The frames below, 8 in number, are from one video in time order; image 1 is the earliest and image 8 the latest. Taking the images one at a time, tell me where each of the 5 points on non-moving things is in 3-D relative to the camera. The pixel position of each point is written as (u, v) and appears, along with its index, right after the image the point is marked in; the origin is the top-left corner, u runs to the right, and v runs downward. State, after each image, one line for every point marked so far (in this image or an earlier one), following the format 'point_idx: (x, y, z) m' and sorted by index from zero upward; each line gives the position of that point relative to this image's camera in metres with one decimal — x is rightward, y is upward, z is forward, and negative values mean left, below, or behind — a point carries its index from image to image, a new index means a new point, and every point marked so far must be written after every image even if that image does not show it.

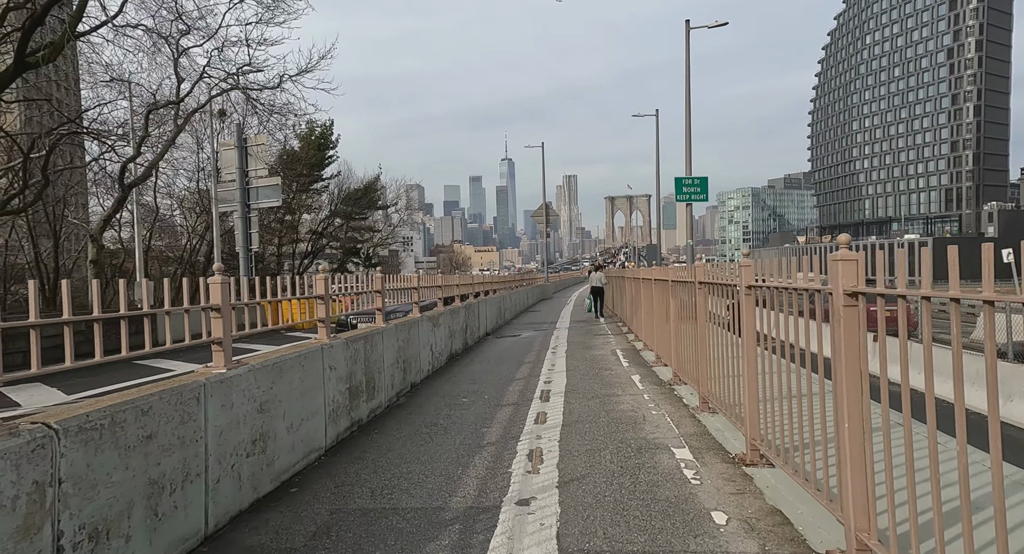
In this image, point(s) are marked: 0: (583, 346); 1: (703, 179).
0: (+1.2, -1.3, +12.2) m
1: (+3.6, +1.9, +14.0) m
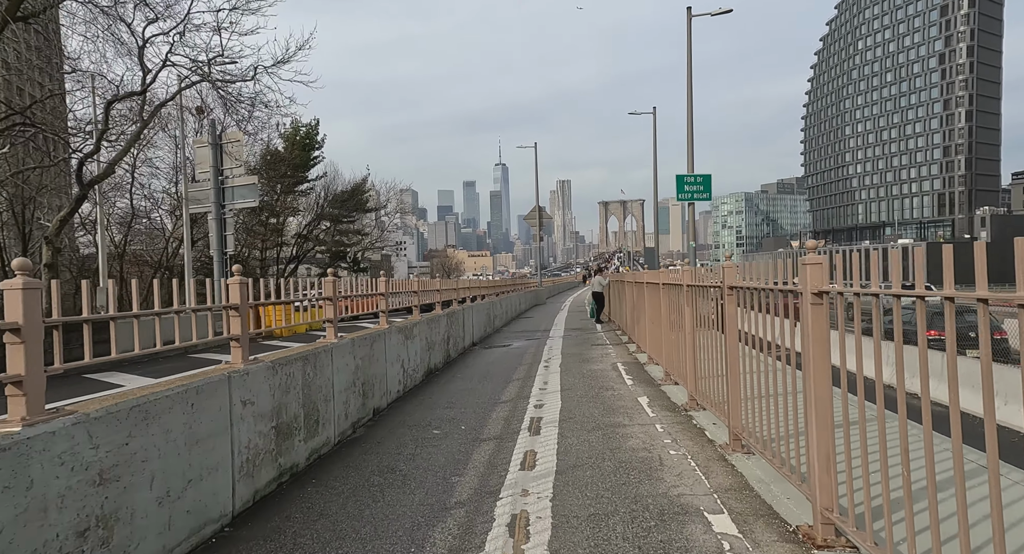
0: (+1.0, -1.3, +11.4) m
1: (+3.4, +1.8, +13.1) m
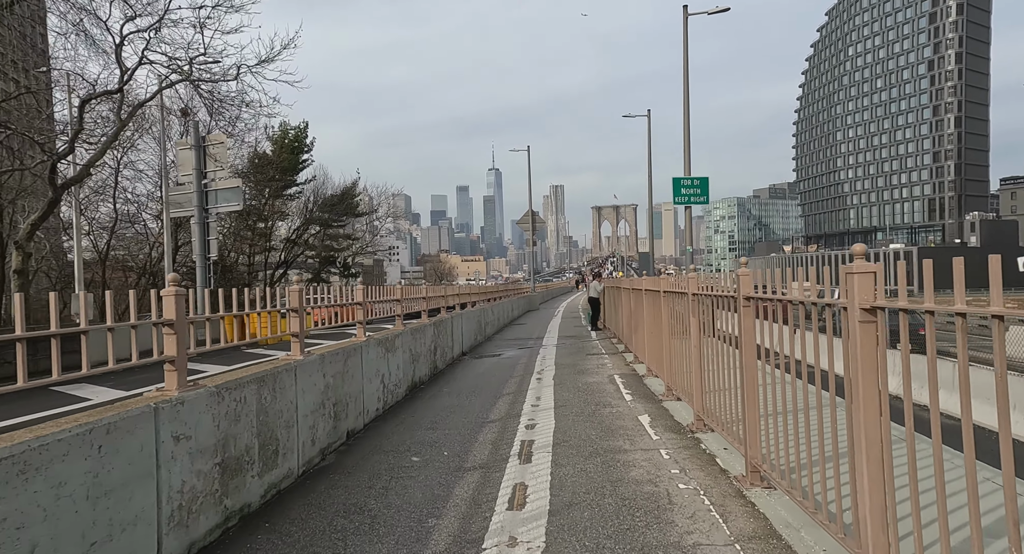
0: (+0.9, -1.4, +10.9) m
1: (+3.3, +1.7, +12.8) m
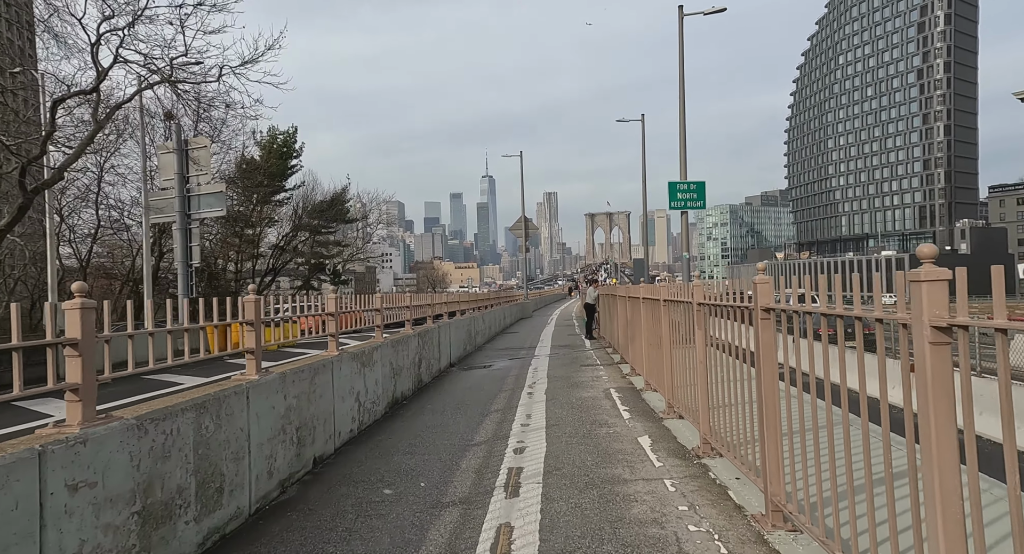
0: (+0.8, -1.5, +10.5) m
1: (+3.1, +1.6, +12.4) m
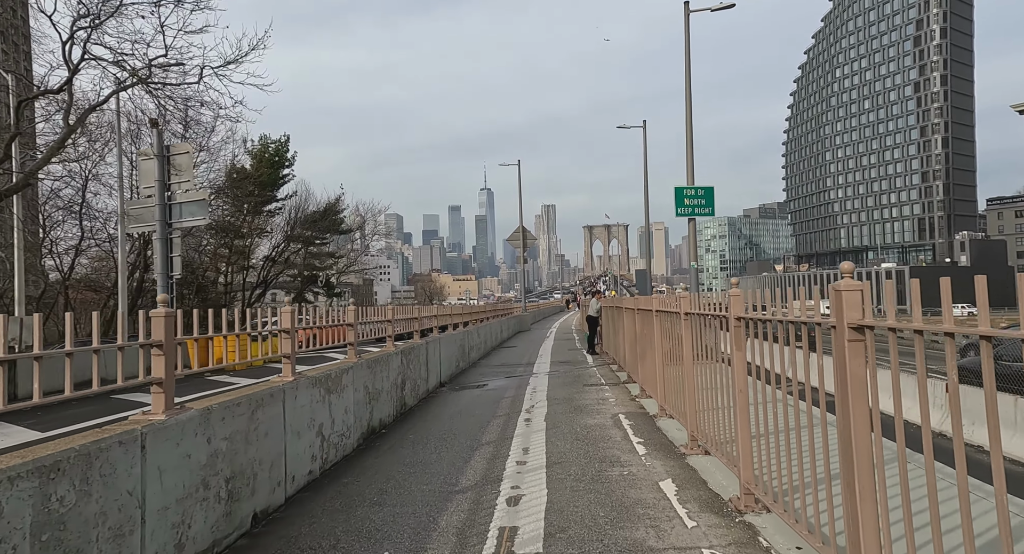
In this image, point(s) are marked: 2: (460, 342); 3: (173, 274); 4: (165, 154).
0: (+0.7, -1.7, +9.8) m
1: (+3.1, +1.4, +11.7) m
2: (-1.0, -1.2, +13.8) m
3: (-6.7, +0.1, +14.7) m
4: (-6.8, +2.4, +14.6) m
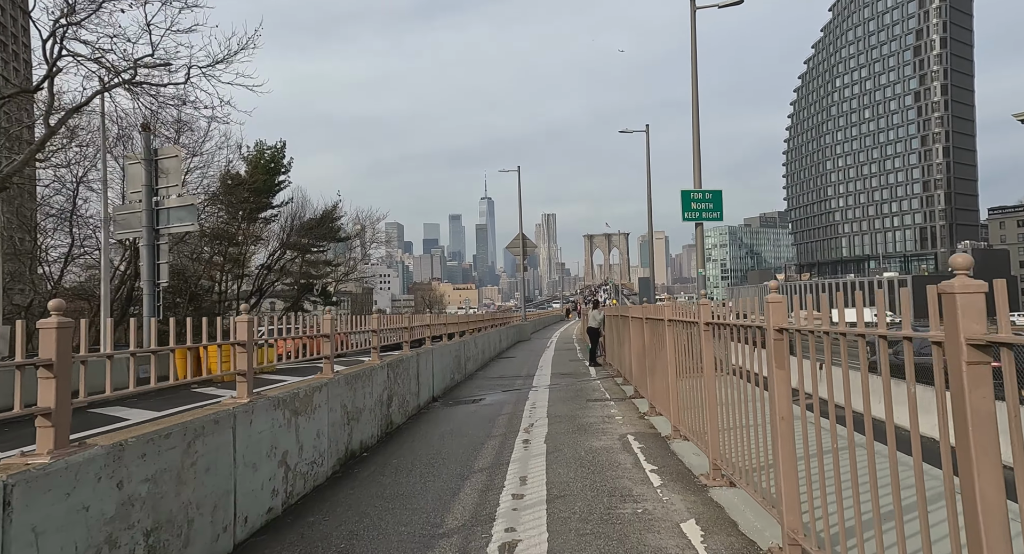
0: (+0.7, -1.8, +9.2) m
1: (+3.1, +1.3, +11.2) m
2: (-1.0, -1.3, +13.3) m
3: (-6.7, -0.1, +14.2) m
4: (-6.8, +2.3, +14.1) m
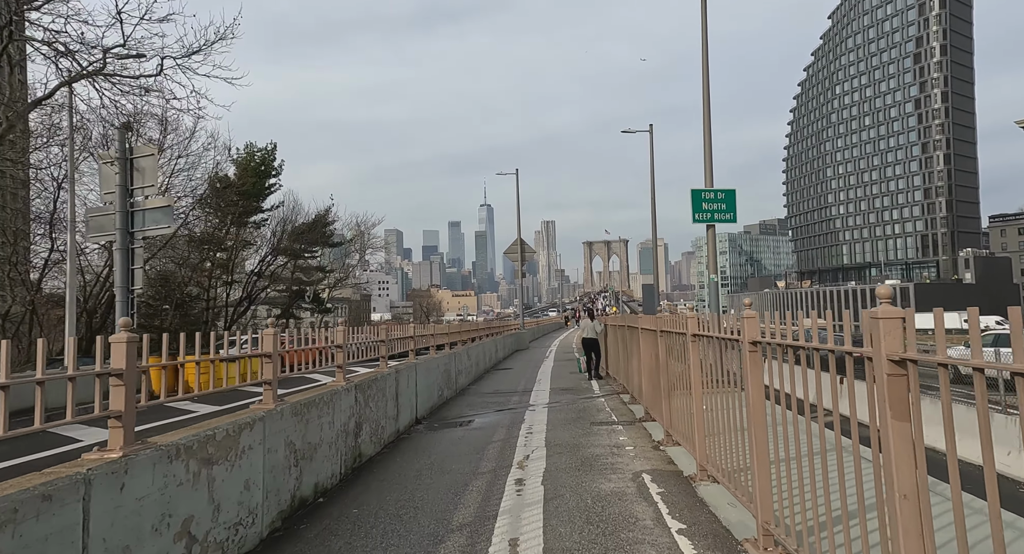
0: (+0.7, -1.8, +8.4) m
1: (+3.0, +1.2, +10.4) m
2: (-1.0, -1.5, +12.4) m
3: (-6.8, -0.2, +13.4) m
4: (-6.9, +2.2, +13.3) m
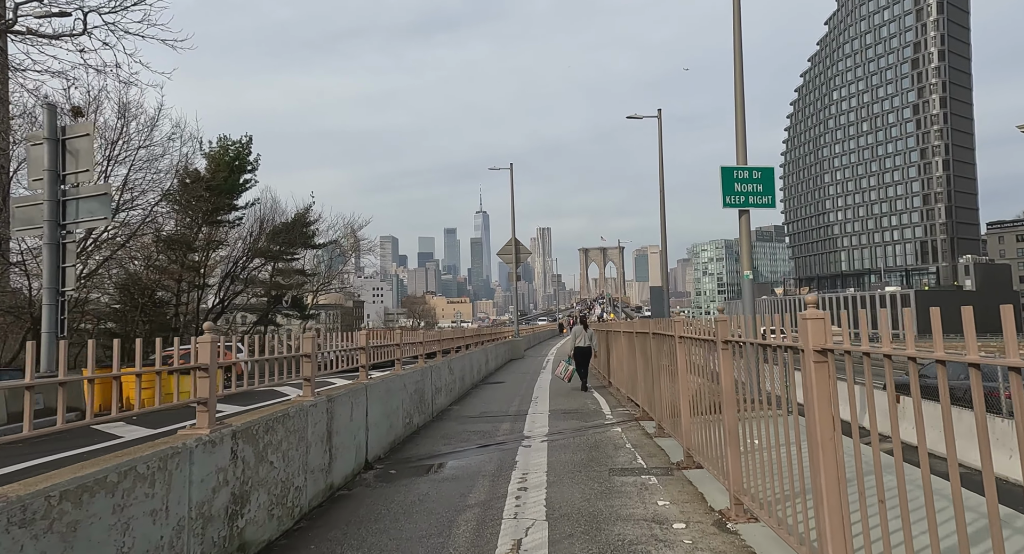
0: (+0.6, -1.8, +6.5) m
1: (+2.9, +1.2, +8.6) m
2: (-1.1, -1.4, +10.6) m
3: (-6.9, -0.2, +11.5) m
4: (-7.0, +2.2, +11.5) m
